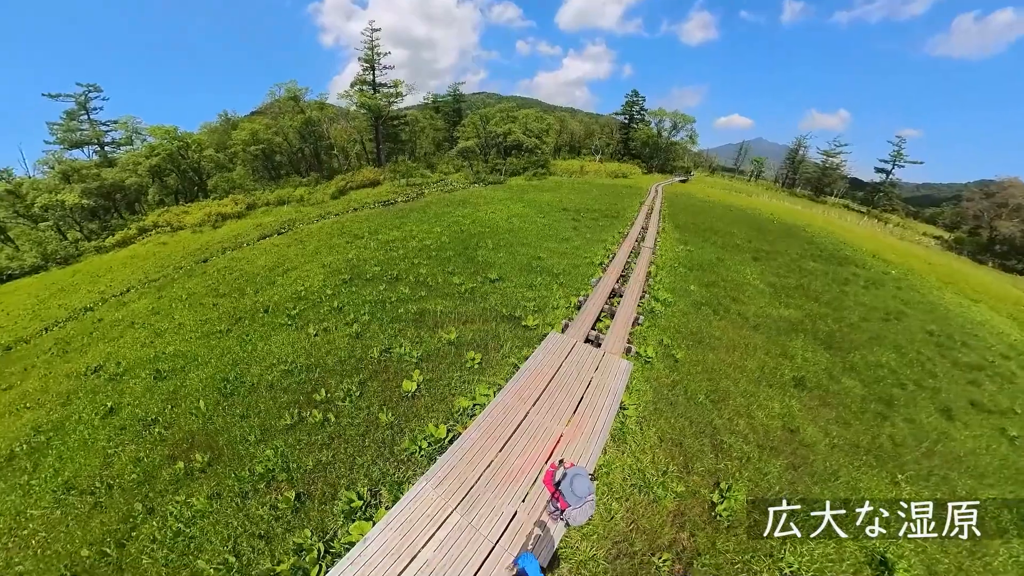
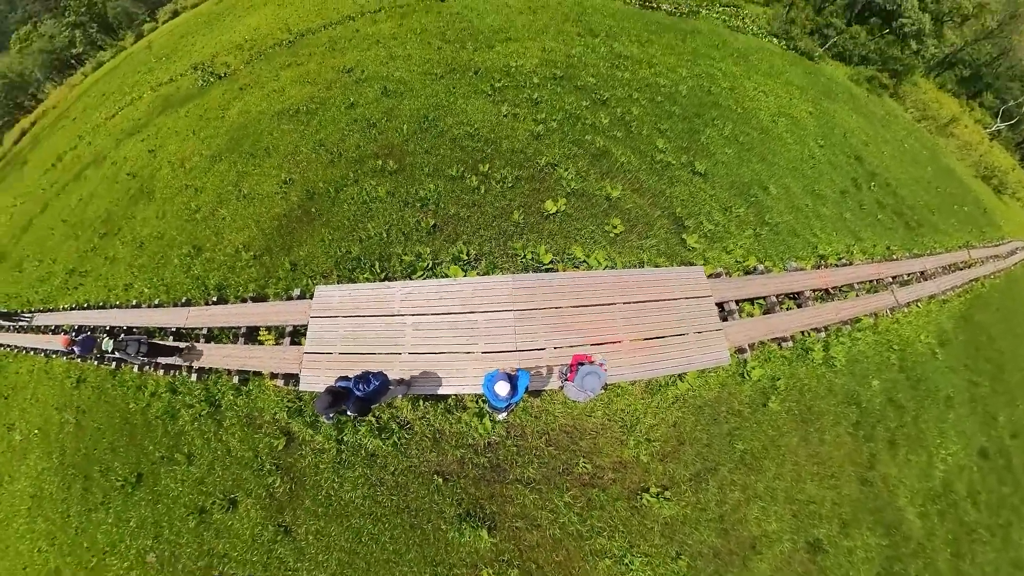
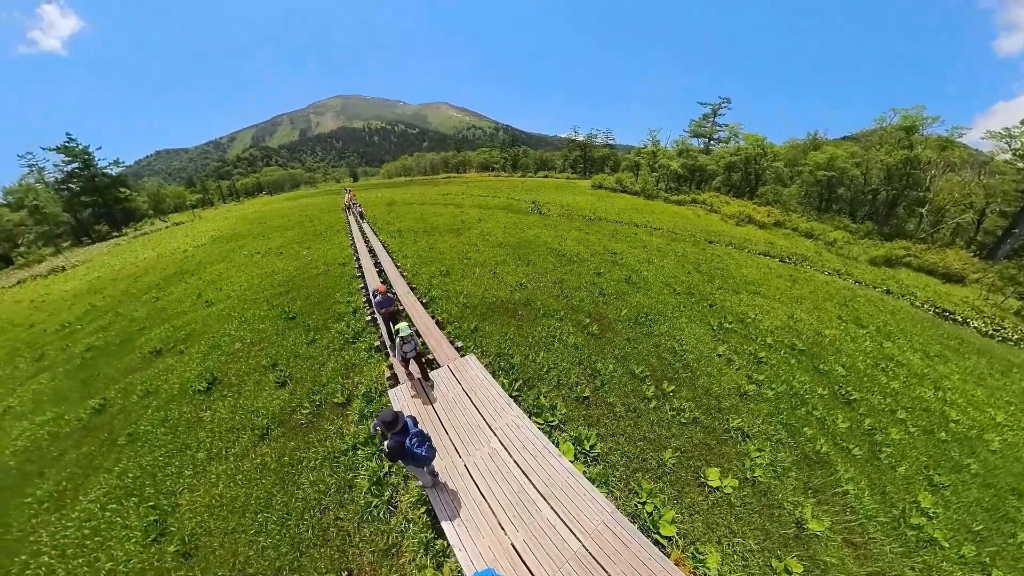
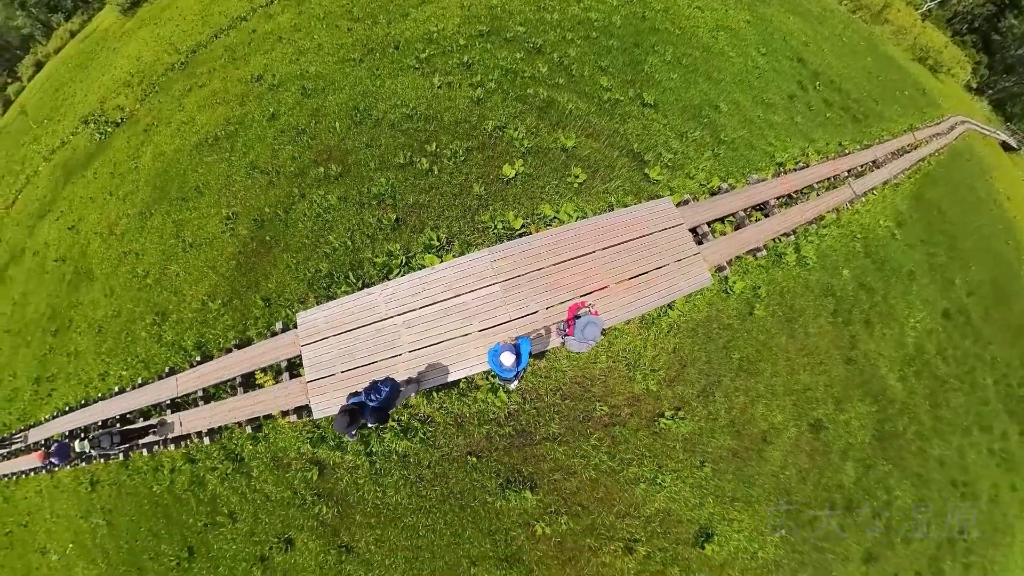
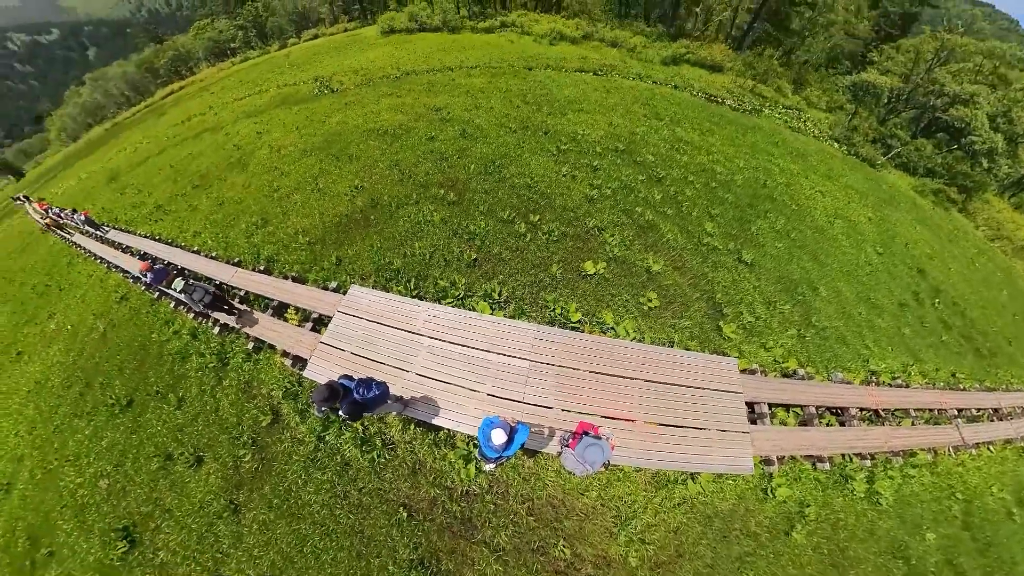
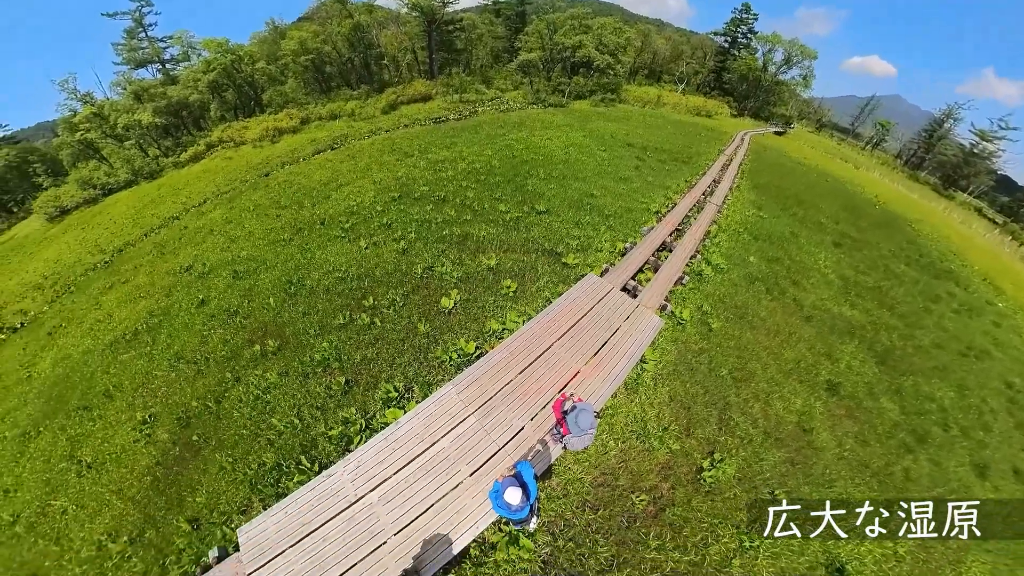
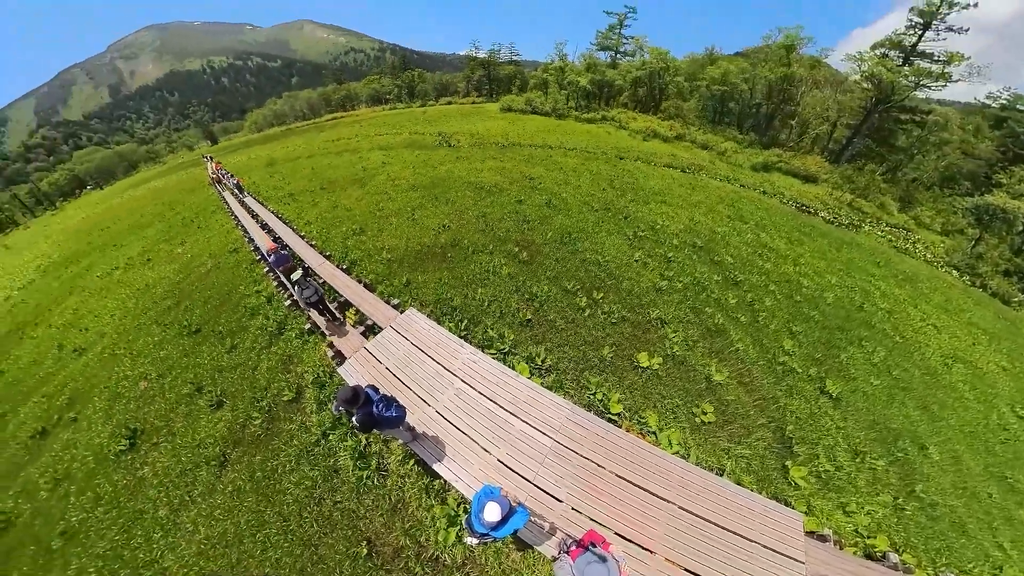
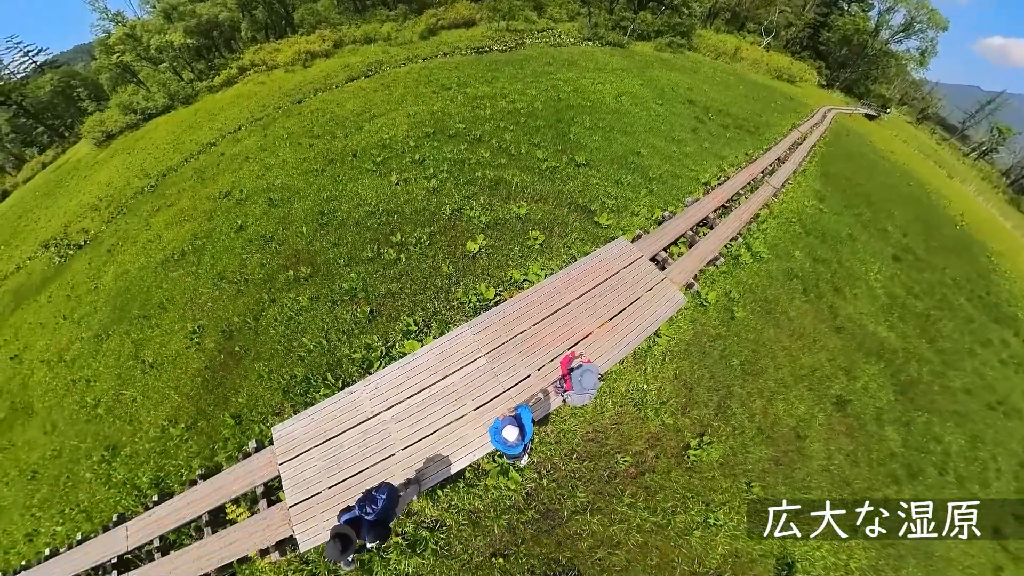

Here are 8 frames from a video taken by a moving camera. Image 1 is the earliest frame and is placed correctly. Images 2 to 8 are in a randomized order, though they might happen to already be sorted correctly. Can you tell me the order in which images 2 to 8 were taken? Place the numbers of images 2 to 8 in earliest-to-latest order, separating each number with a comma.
6, 8, 4, 2, 5, 7, 3
